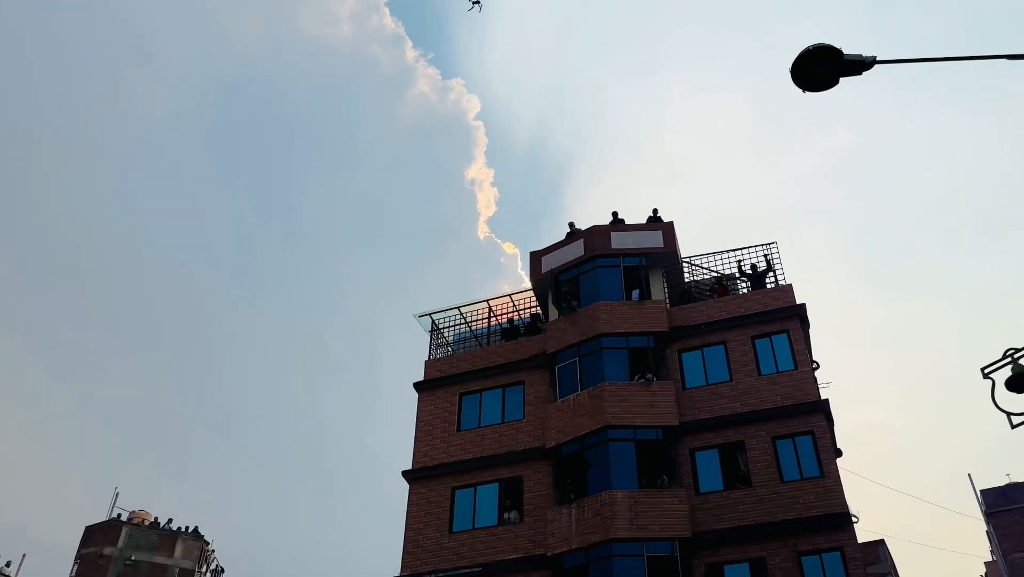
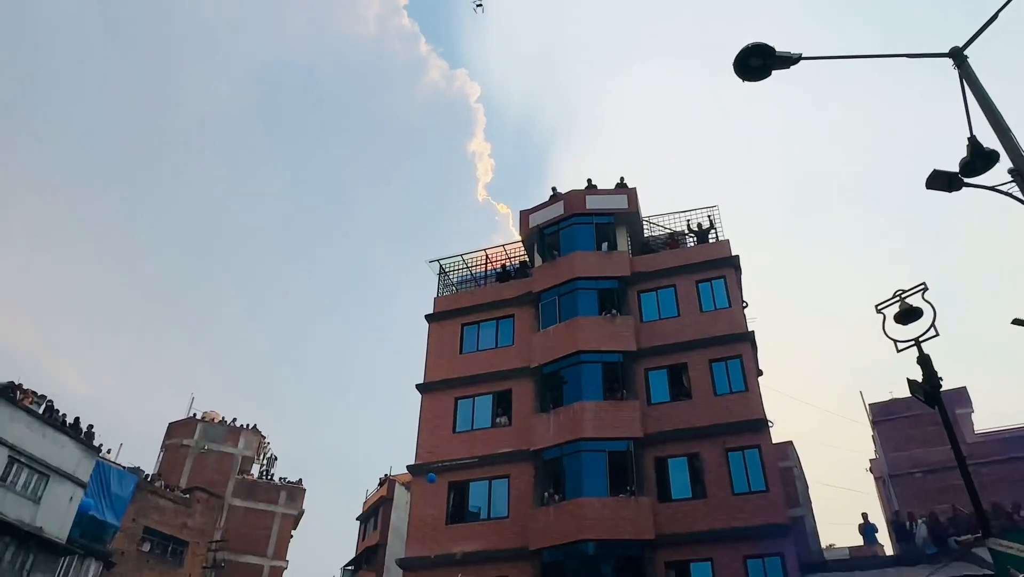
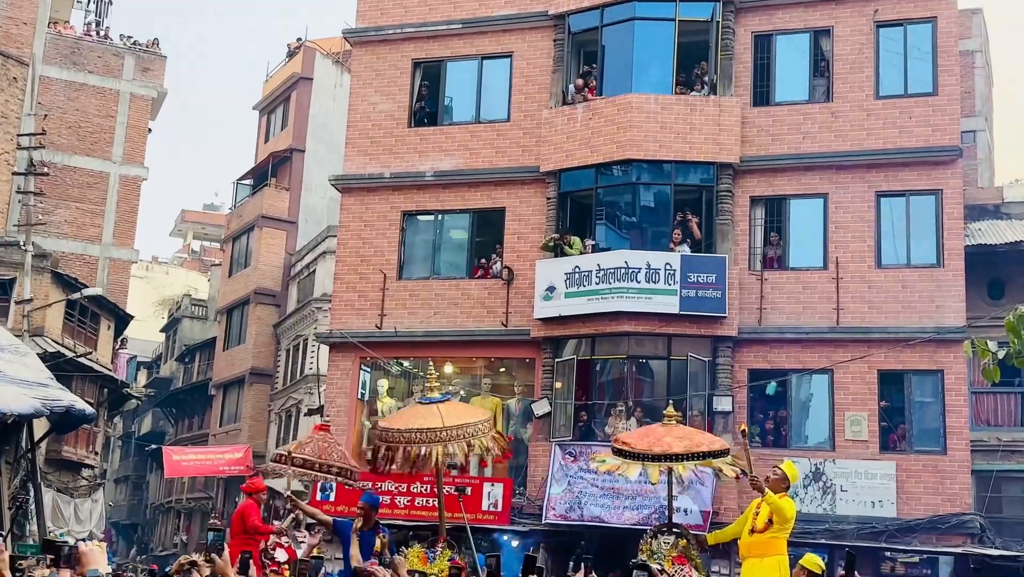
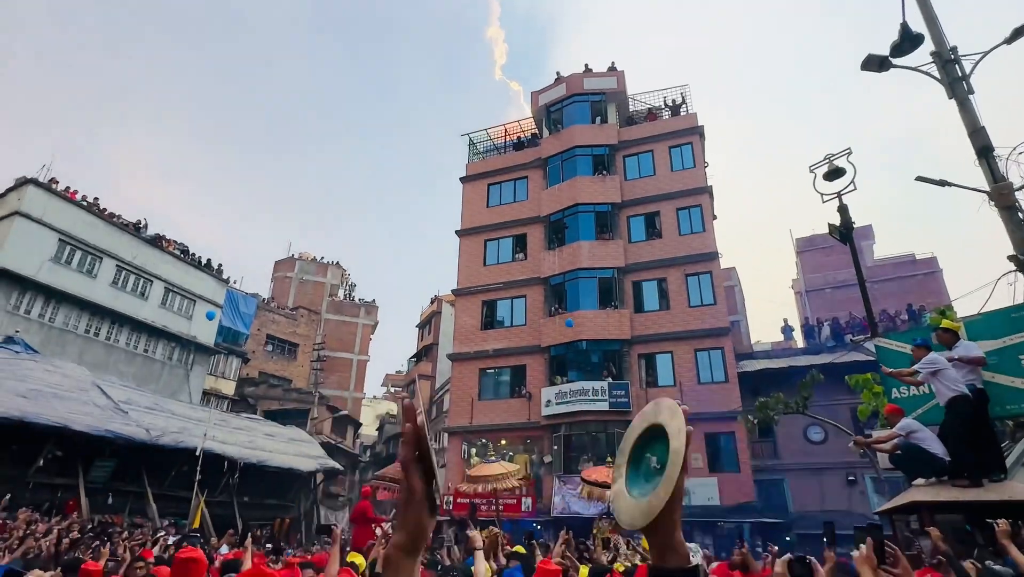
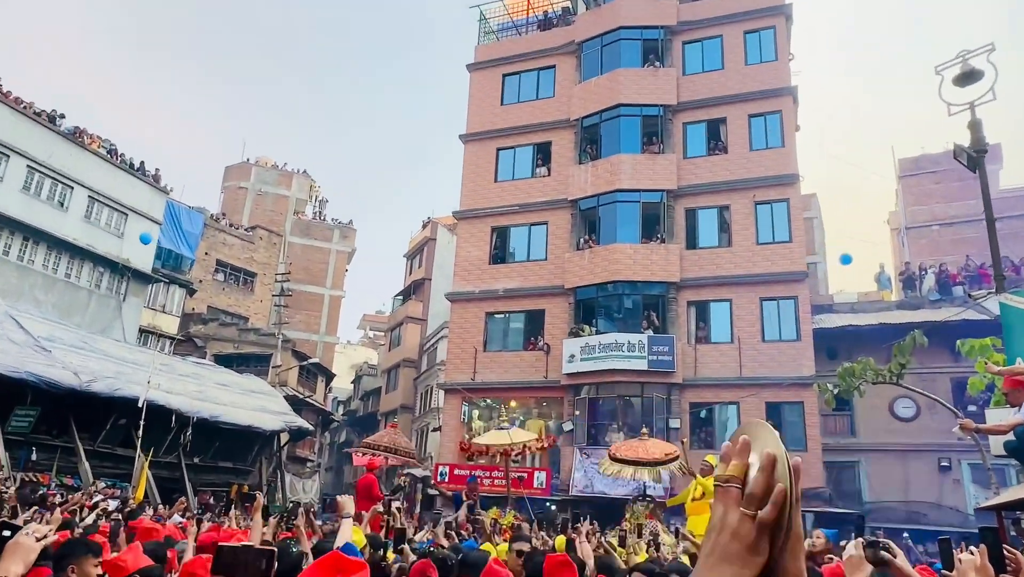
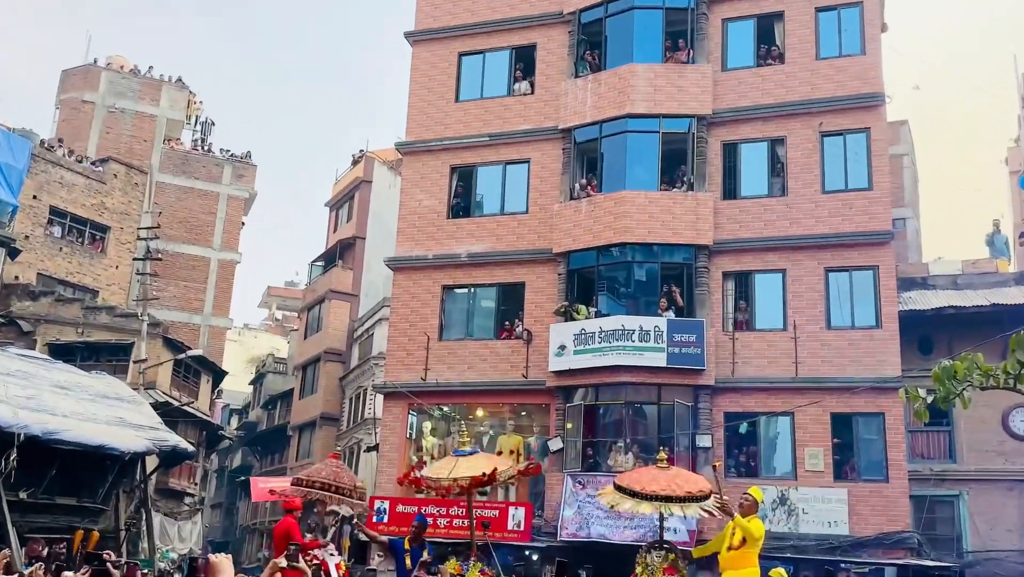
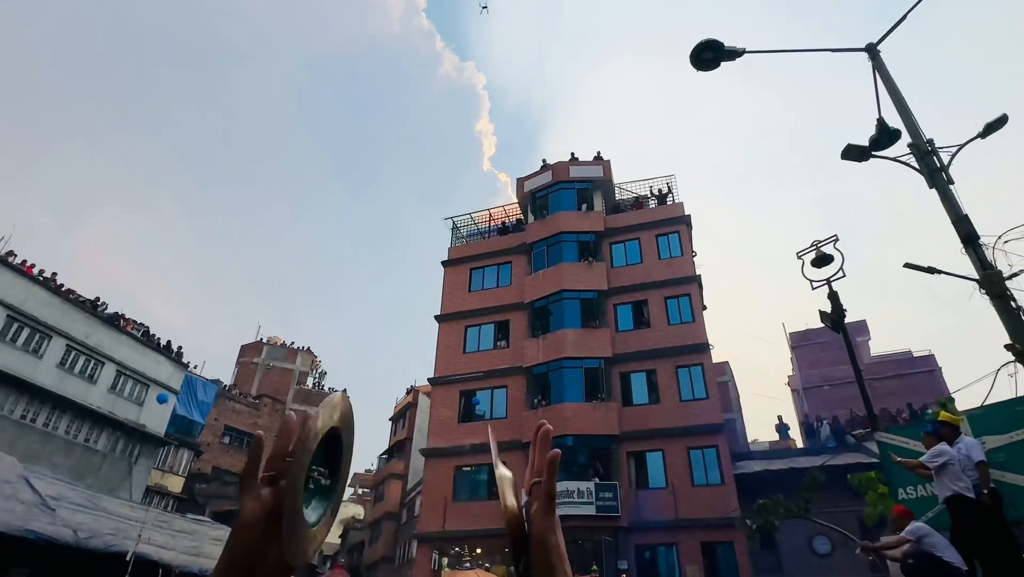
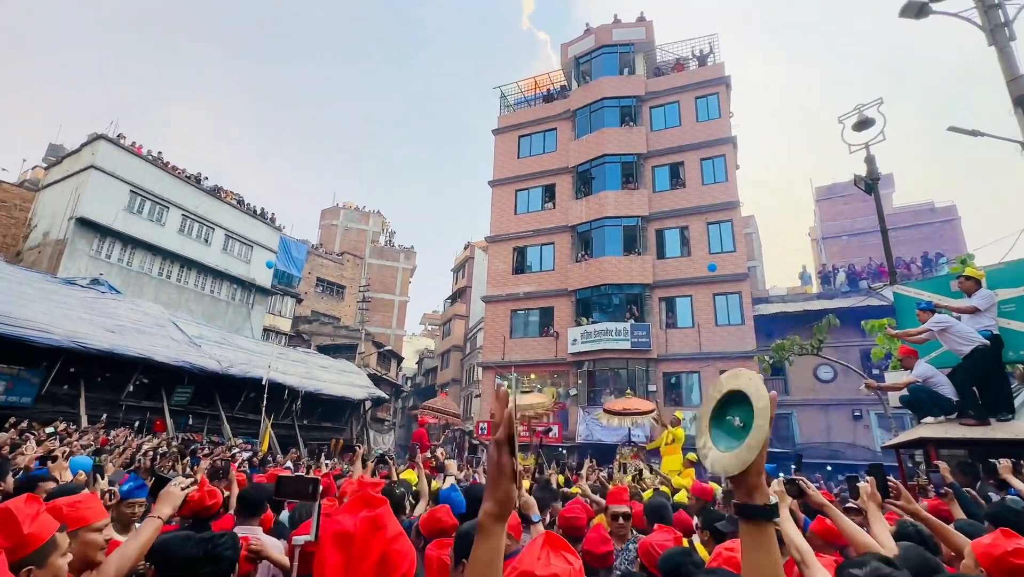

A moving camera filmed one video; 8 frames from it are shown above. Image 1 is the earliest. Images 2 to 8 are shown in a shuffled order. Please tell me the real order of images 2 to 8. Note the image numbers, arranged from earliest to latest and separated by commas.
2, 7, 4, 8, 5, 6, 3
